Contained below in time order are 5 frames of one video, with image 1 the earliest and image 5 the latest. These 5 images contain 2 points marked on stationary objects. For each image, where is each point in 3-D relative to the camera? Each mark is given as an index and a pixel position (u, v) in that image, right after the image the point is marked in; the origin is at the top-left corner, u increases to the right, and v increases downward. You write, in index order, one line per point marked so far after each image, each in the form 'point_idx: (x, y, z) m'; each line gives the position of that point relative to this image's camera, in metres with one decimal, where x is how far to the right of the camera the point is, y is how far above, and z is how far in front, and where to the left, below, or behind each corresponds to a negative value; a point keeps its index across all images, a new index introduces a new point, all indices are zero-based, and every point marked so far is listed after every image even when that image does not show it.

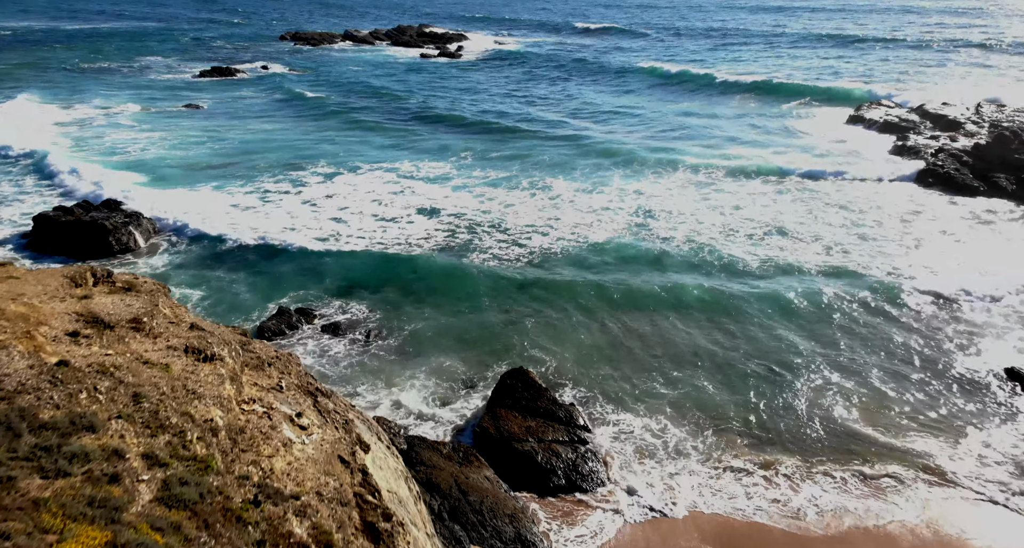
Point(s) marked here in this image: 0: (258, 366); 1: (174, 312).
0: (-2.7, -1.0, +6.9) m
1: (-3.8, -0.5, +7.3) m
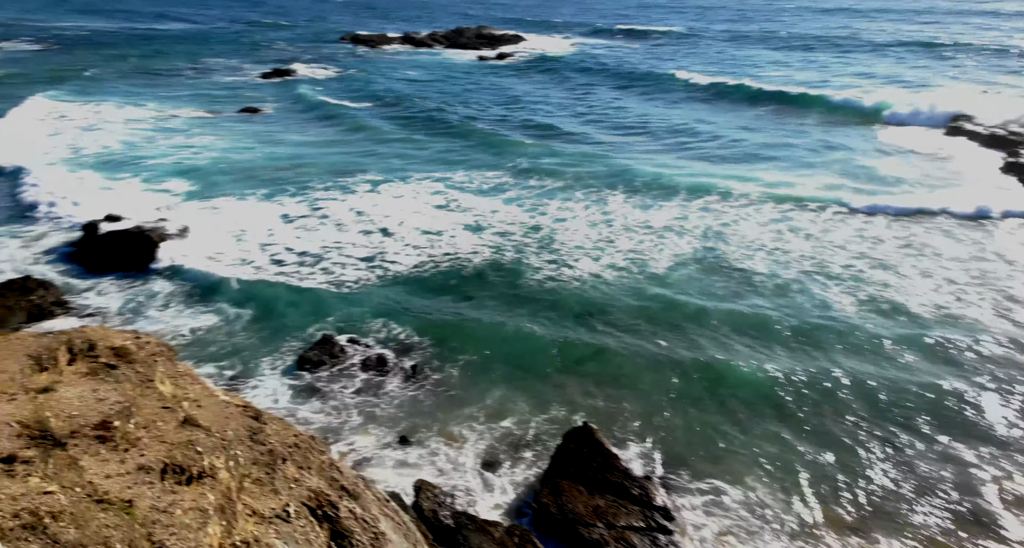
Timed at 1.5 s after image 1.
0: (-2.0, -1.6, +5.4) m
1: (-3.1, -1.1, +5.9) m
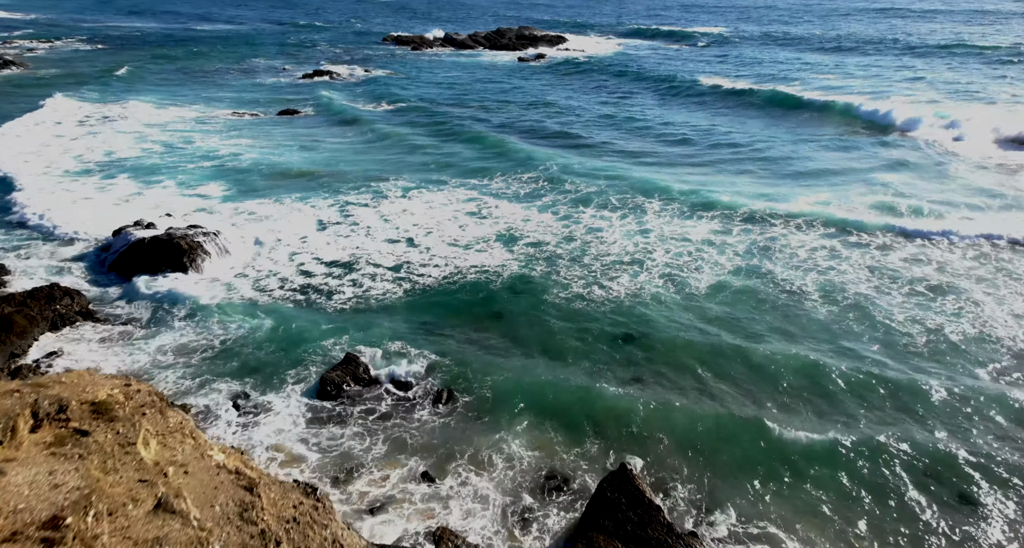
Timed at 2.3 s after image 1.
0: (-1.8, -2.0, +4.6) m
1: (-2.8, -1.5, +5.2) m
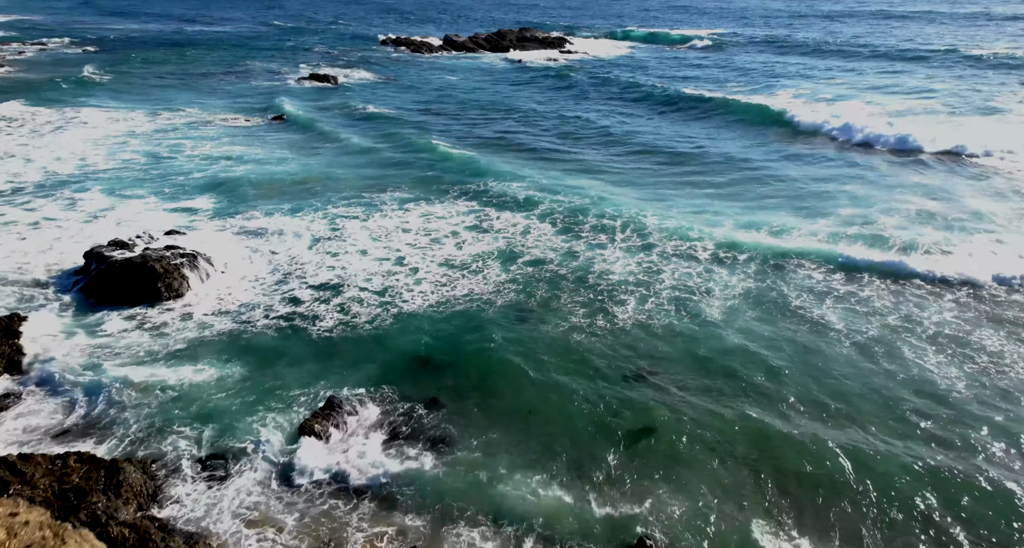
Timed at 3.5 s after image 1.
0: (-1.9, -2.7, +3.3) m
1: (-2.9, -2.2, +3.9) m
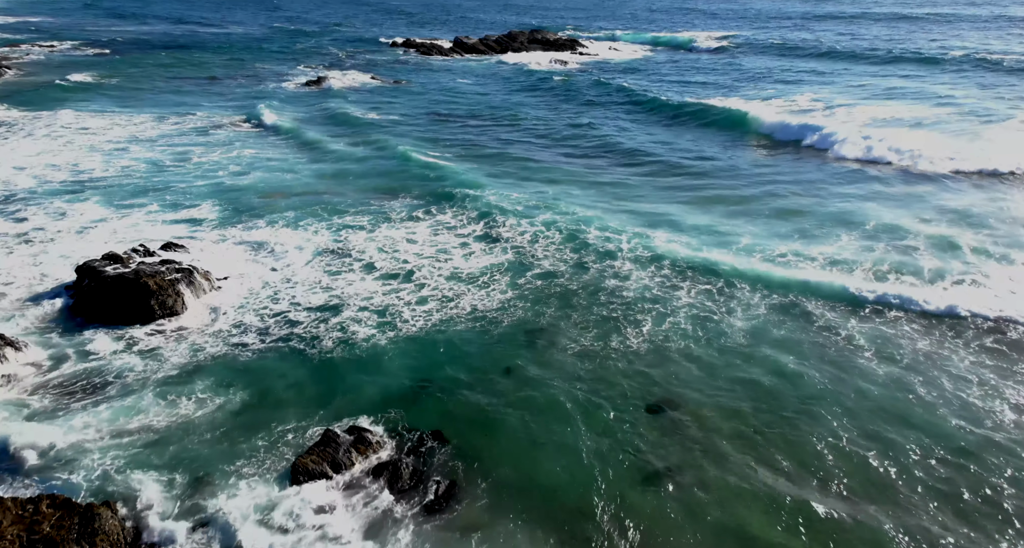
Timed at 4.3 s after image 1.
0: (-1.8, -3.2, +2.4) m
1: (-2.8, -2.6, +2.9) m
